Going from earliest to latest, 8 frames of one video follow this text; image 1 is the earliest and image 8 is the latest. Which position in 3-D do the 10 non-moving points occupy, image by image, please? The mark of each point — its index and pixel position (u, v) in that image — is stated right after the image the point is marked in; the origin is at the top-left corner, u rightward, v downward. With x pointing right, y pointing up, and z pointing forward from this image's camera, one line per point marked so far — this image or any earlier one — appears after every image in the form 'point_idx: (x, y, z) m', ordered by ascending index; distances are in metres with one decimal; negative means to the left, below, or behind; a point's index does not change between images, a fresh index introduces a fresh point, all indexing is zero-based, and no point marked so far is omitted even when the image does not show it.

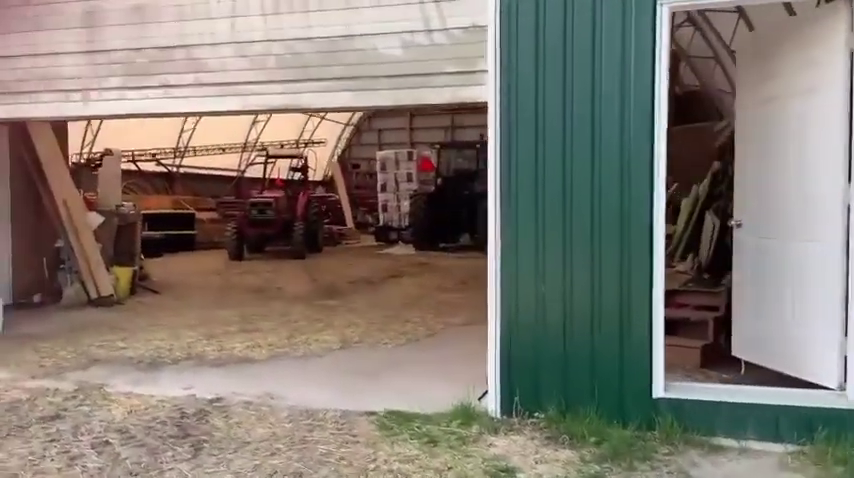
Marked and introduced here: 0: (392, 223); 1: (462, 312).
0: (-0.9, +0.4, +17.4) m
1: (+0.3, -0.7, +6.8) m
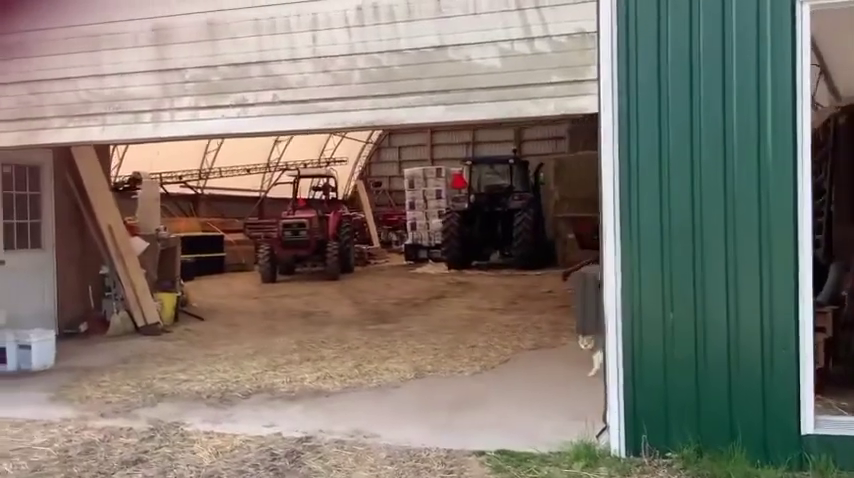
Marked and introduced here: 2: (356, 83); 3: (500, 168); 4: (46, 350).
0: (-0.2, -0.1, +17.1) m
1: (+0.9, -0.9, +6.5) m
2: (-0.4, +0.9, +3.7) m
3: (+1.6, +1.6, +14.9) m
4: (-3.1, -0.9, +5.4) m
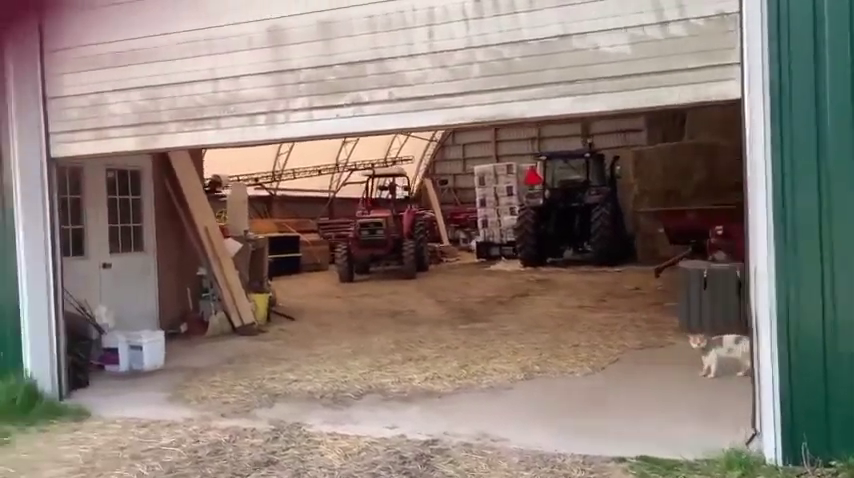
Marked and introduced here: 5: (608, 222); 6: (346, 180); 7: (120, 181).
0: (+1.6, 0.0, +17.0) m
1: (+1.9, -0.9, +6.2) m
2: (+0.3, +0.9, +3.6) m
3: (+3.2, +1.7, +14.6) m
4: (-2.2, -0.9, +5.6) m
5: (+3.6, +0.3, +13.4) m
6: (-2.5, +1.7, +19.1) m
7: (-3.0, +0.6, +6.6) m
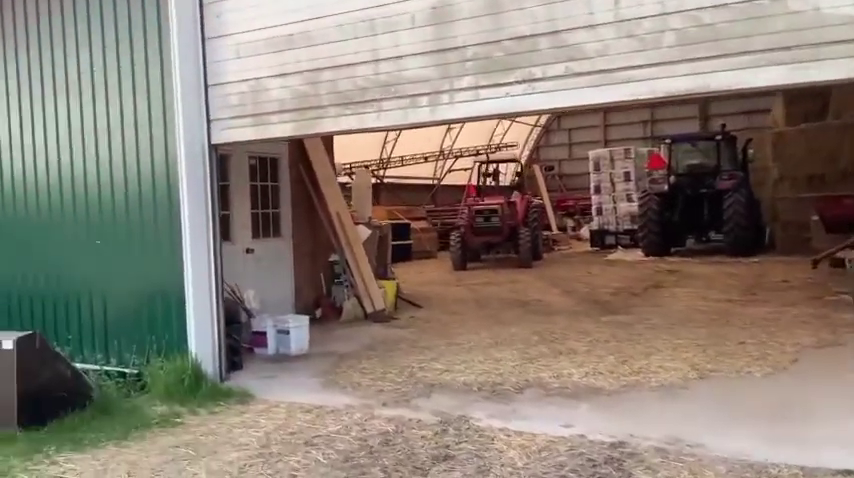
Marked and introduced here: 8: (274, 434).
0: (+4.3, +0.3, +16.3) m
1: (+3.1, -0.8, +5.7) m
2: (+1.2, +0.9, +3.3) m
3: (+5.6, +1.9, +13.8) m
4: (-1.0, -0.8, +5.6) m
5: (+5.8, +0.5, +12.6) m
6: (+0.6, +2.0, +19.0) m
7: (-1.7, +0.7, +6.7) m
8: (-0.8, -1.1, +3.7) m
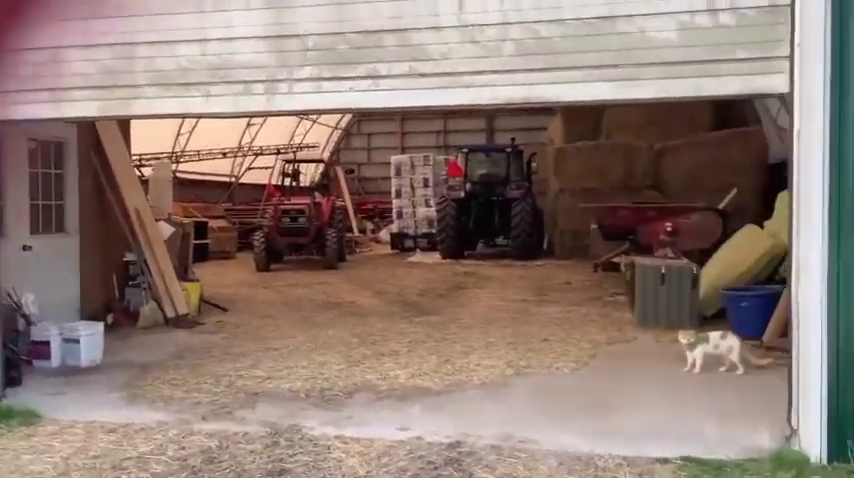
0: (-0.5, +0.2, +16.8) m
1: (+1.5, -0.8, +6.3) m
2: (+0.4, +0.9, +3.4) m
3: (+1.5, +1.8, +14.7) m
4: (-2.4, -0.8, +4.9) m
5: (+2.0, +0.4, +13.6) m
6: (-4.8, +2.0, +18.2) m
7: (-3.3, +0.8, +5.8) m
8: (-1.7, -1.0, +3.2) m
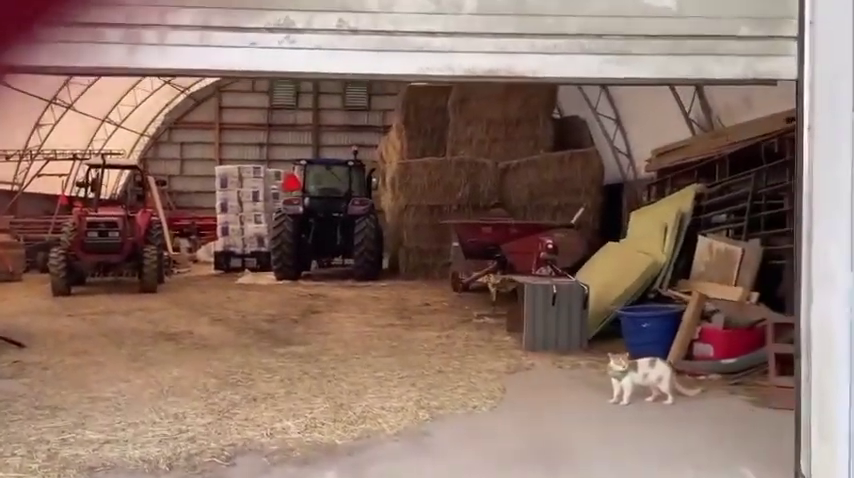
0: (-4.3, -0.2, +15.3) m
1: (+0.4, -1.0, +5.7) m
2: (+0.2, +0.9, +2.6) m
3: (-1.8, +1.4, +13.9) m
4: (-3.0, -0.8, +3.3) m
5: (-1.0, +0.1, +12.9) m
6: (-8.9, +1.6, +15.5) m
7: (-4.1, +0.7, +4.0) m
8: (-1.8, -1.0, +1.8) m
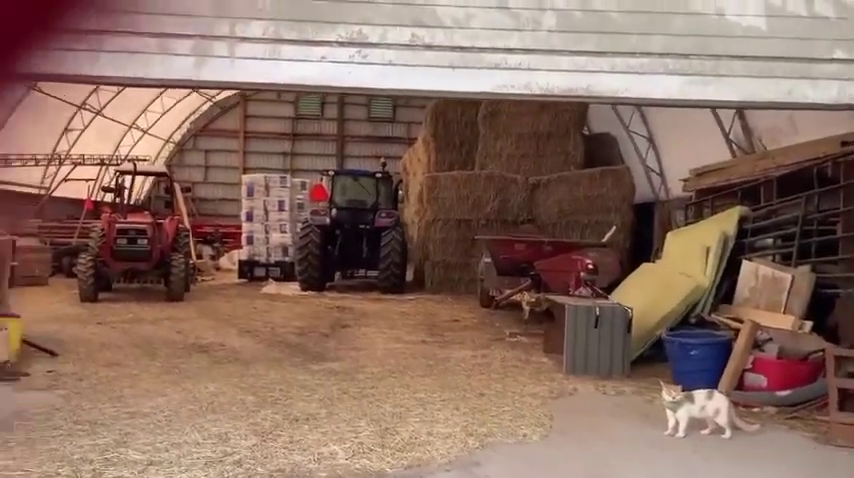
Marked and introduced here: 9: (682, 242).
0: (-3.8, -0.4, +15.3) m
1: (+0.7, -1.1, +5.5) m
2: (+0.5, +0.8, +2.5) m
3: (-1.3, +1.2, +13.8) m
4: (-2.7, -0.9, +3.2) m
5: (-0.5, -0.2, +12.8) m
6: (-8.3, +1.5, +15.7) m
7: (-3.8, +0.7, +4.0) m
8: (-1.5, -1.1, +1.7) m
9: (+2.7, 0.0, +7.0) m
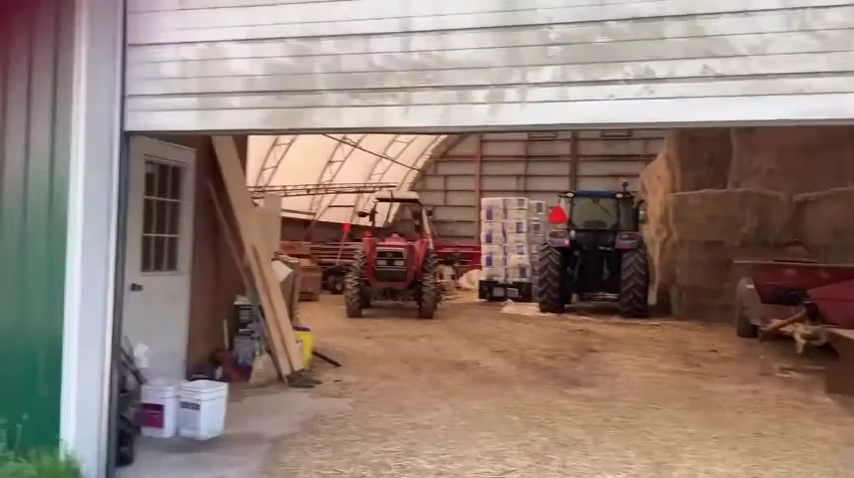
0: (+1.7, -0.9, +15.7) m
1: (+2.7, -1.3, +5.0) m
2: (+1.5, +0.7, +2.3) m
3: (+3.6, +0.7, +13.6) m
4: (-1.3, -1.0, +4.0) m
5: (+3.9, -0.6, +12.4) m
6: (-2.4, +0.9, +17.6) m
7: (-2.0, +0.5, +5.1) m
8: (-0.7, -1.2, +2.2) m
9: (+5.1, -0.3, +5.8) m
